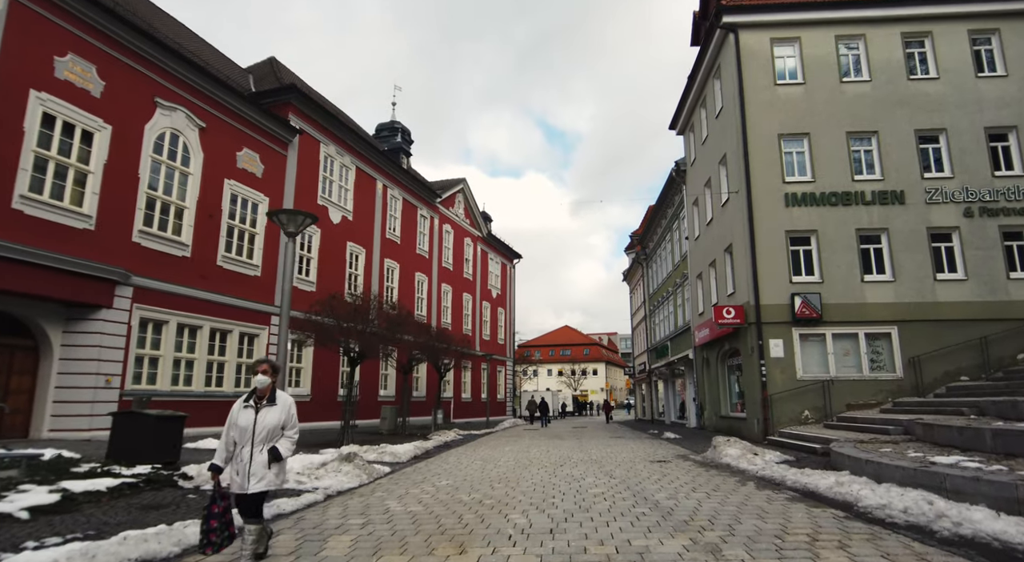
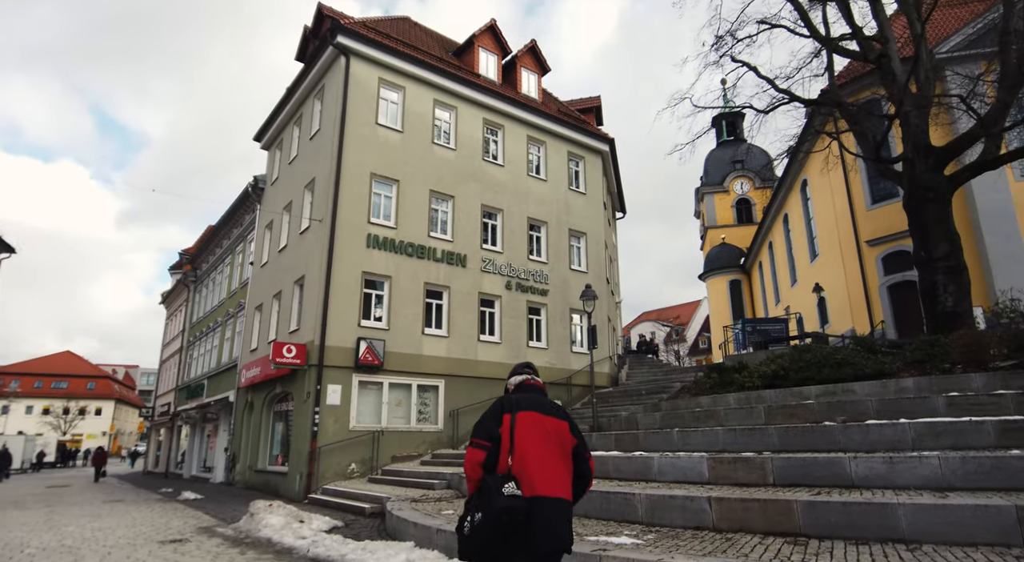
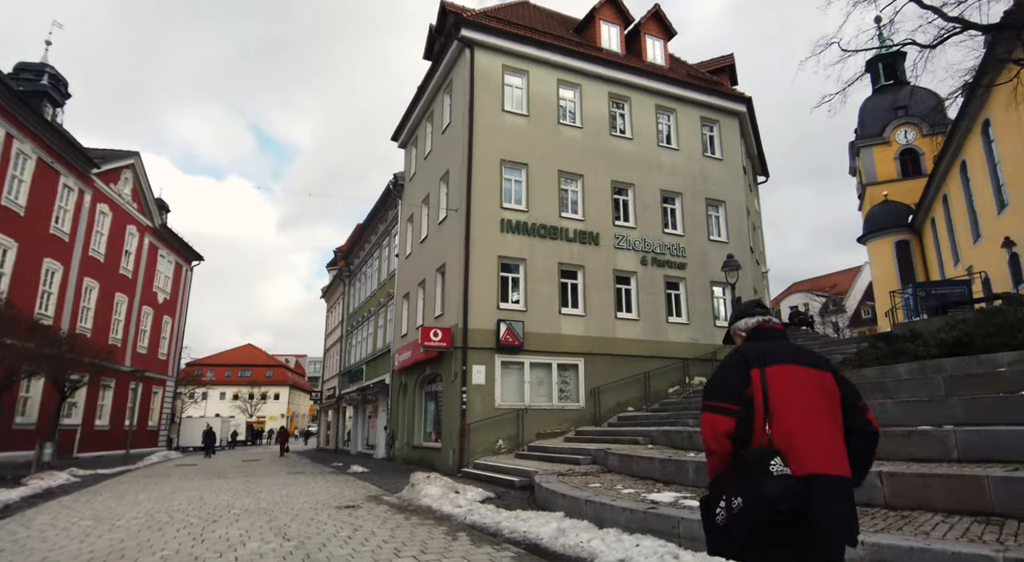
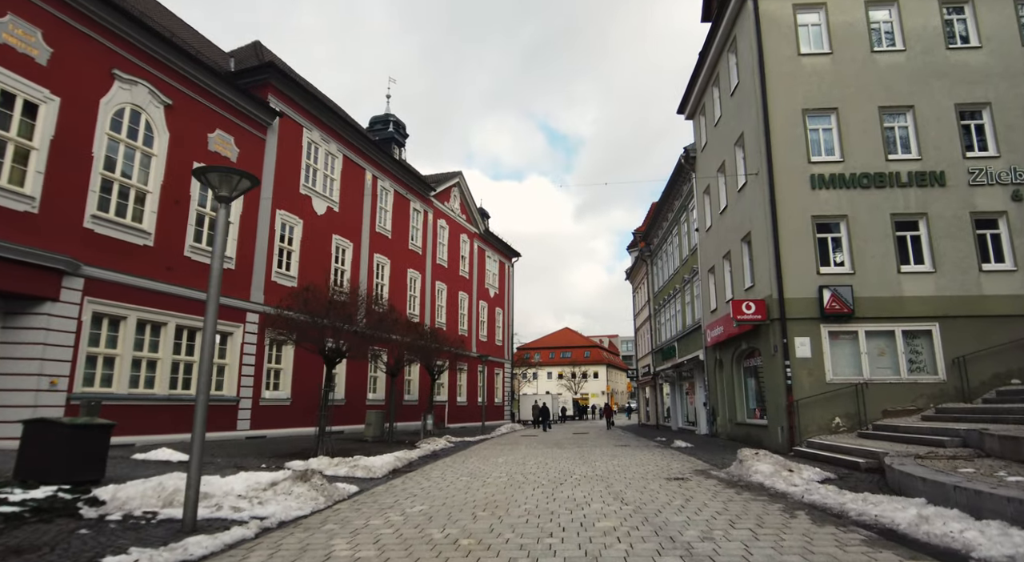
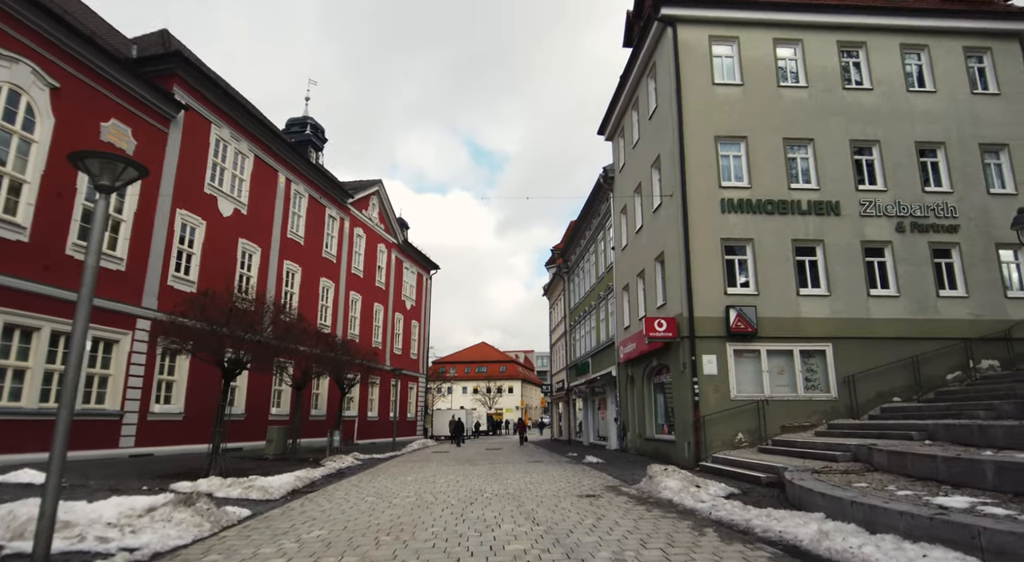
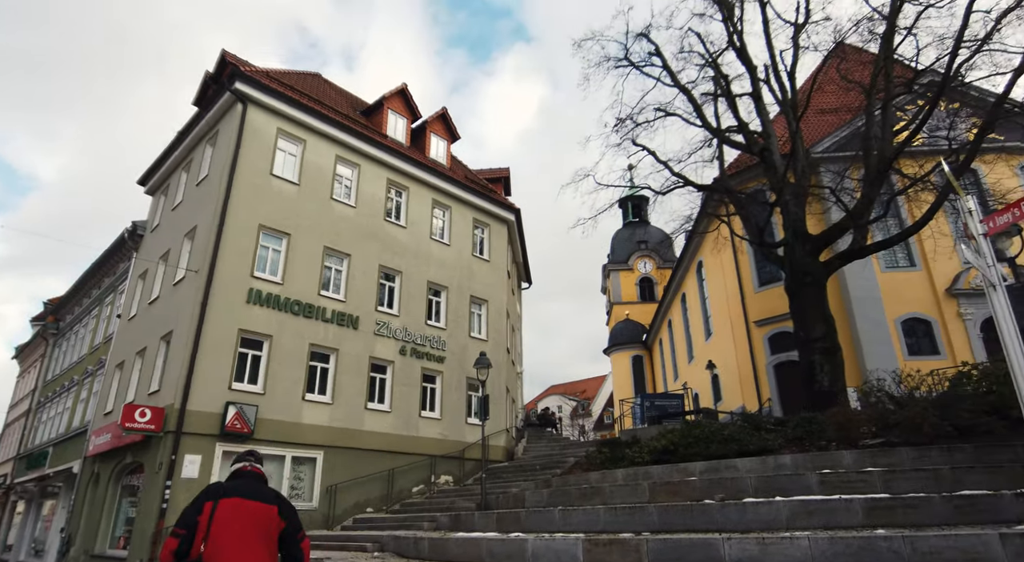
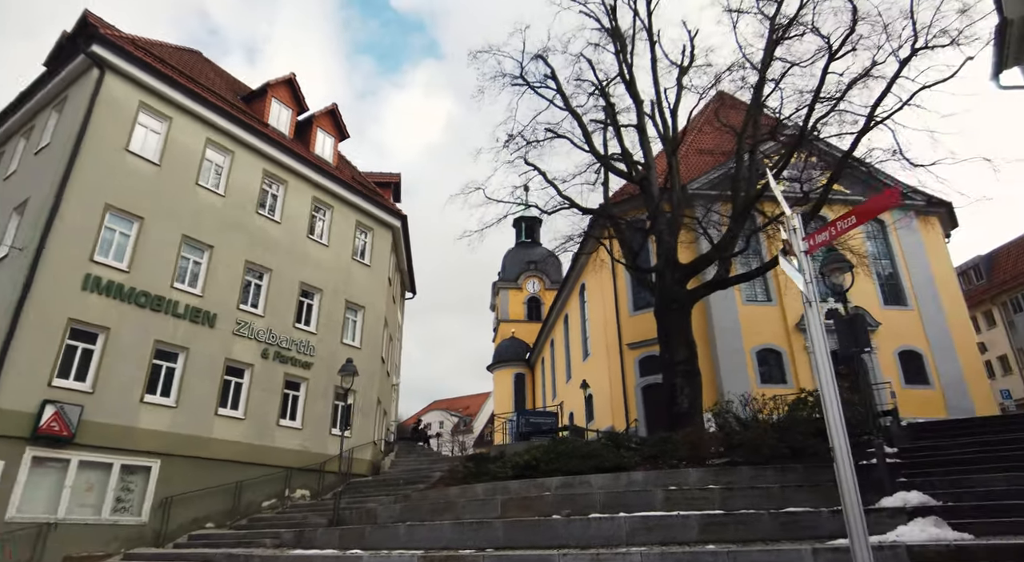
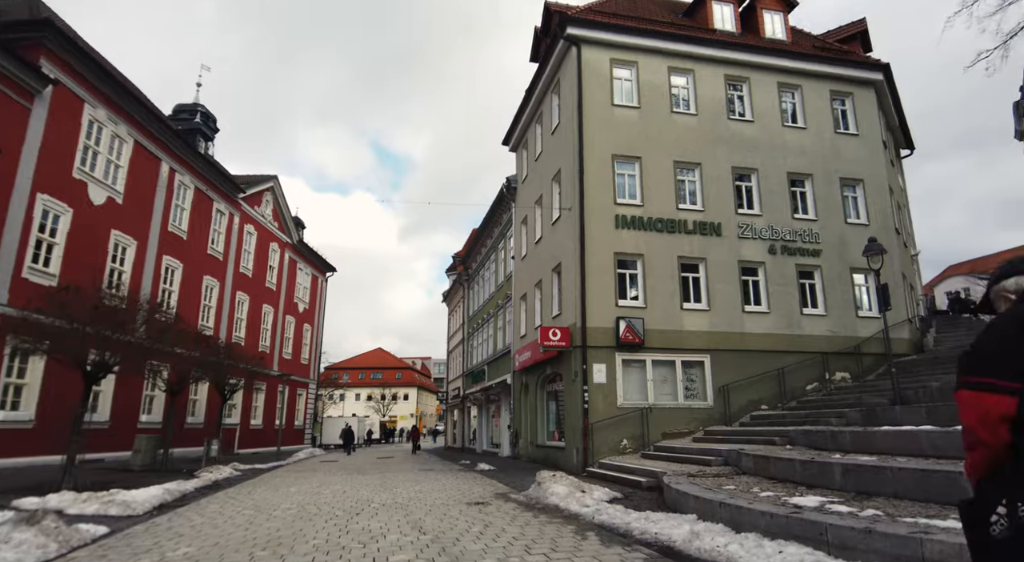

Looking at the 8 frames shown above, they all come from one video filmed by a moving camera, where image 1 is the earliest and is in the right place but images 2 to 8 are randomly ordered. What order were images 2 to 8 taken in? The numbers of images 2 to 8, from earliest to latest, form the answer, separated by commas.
4, 5, 8, 3, 2, 6, 7
